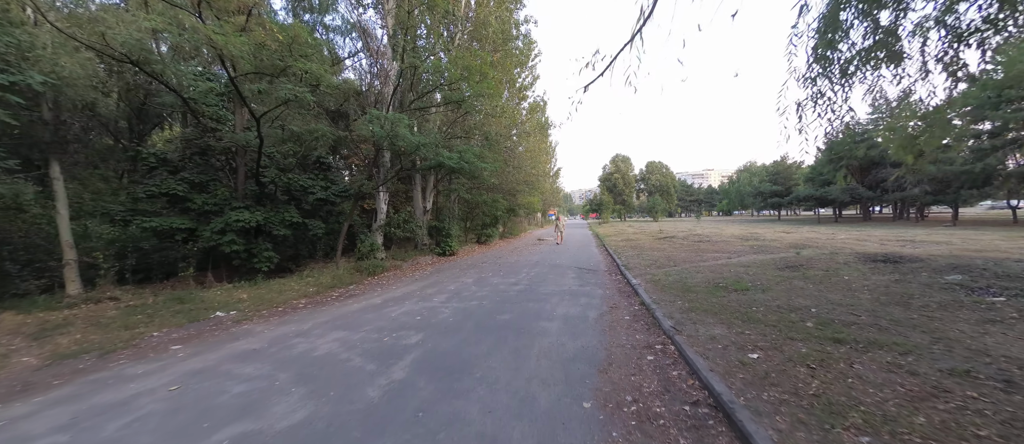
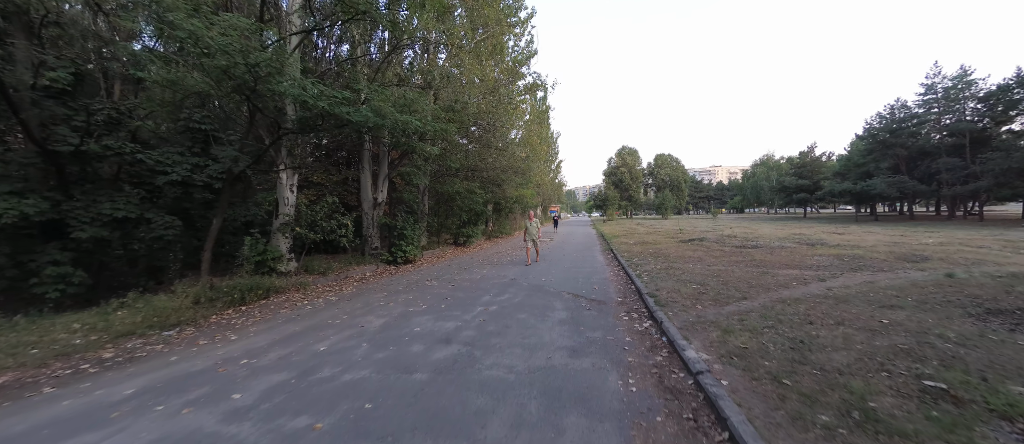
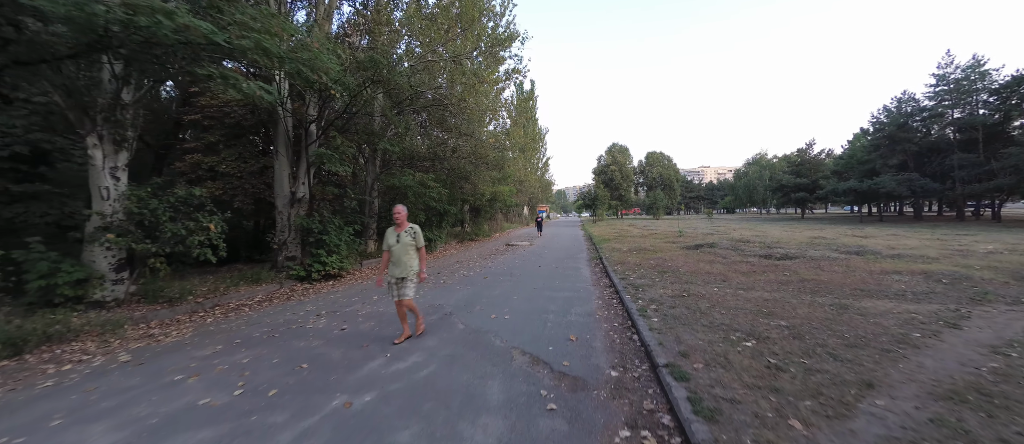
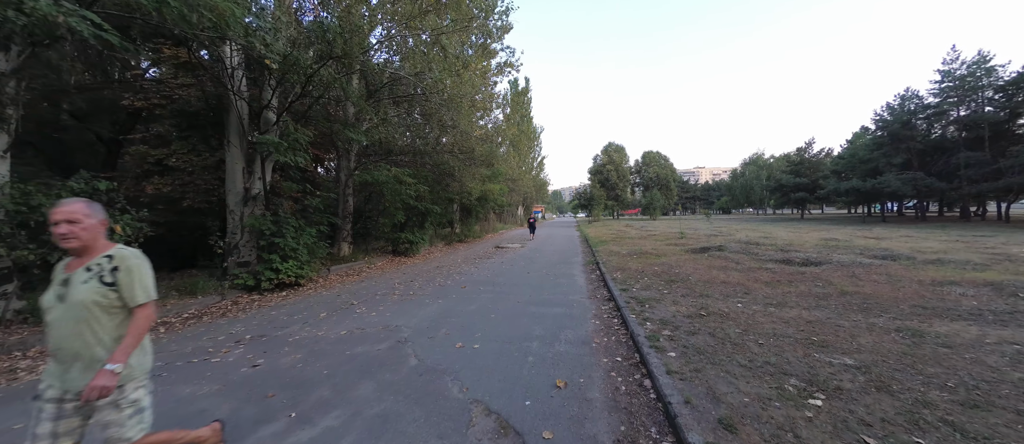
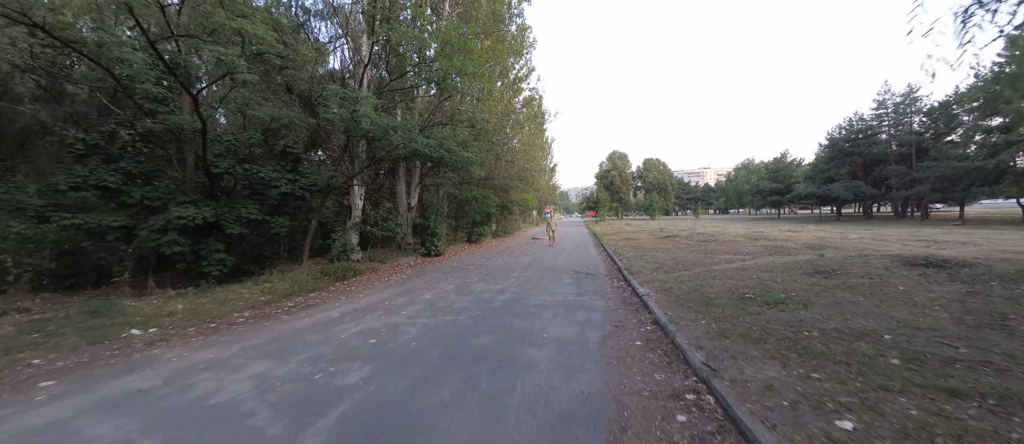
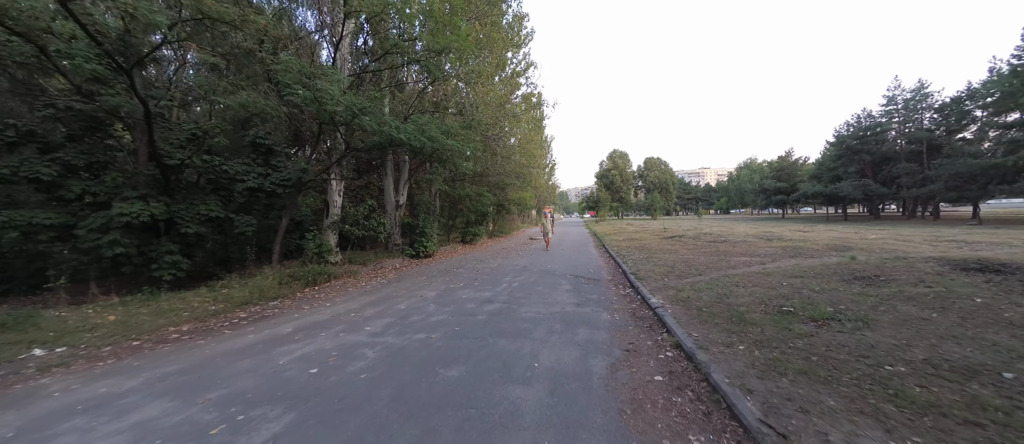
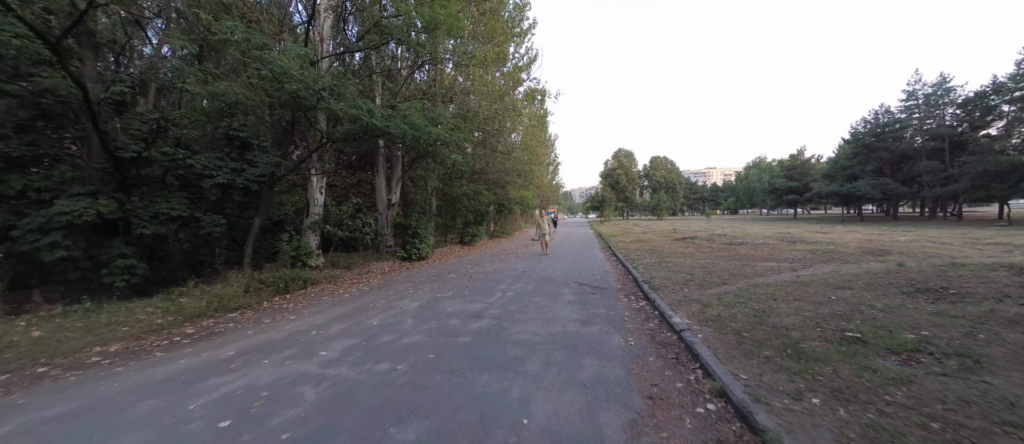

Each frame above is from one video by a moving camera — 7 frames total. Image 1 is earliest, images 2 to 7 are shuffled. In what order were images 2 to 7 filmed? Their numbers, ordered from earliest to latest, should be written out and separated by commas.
5, 6, 7, 2, 3, 4
